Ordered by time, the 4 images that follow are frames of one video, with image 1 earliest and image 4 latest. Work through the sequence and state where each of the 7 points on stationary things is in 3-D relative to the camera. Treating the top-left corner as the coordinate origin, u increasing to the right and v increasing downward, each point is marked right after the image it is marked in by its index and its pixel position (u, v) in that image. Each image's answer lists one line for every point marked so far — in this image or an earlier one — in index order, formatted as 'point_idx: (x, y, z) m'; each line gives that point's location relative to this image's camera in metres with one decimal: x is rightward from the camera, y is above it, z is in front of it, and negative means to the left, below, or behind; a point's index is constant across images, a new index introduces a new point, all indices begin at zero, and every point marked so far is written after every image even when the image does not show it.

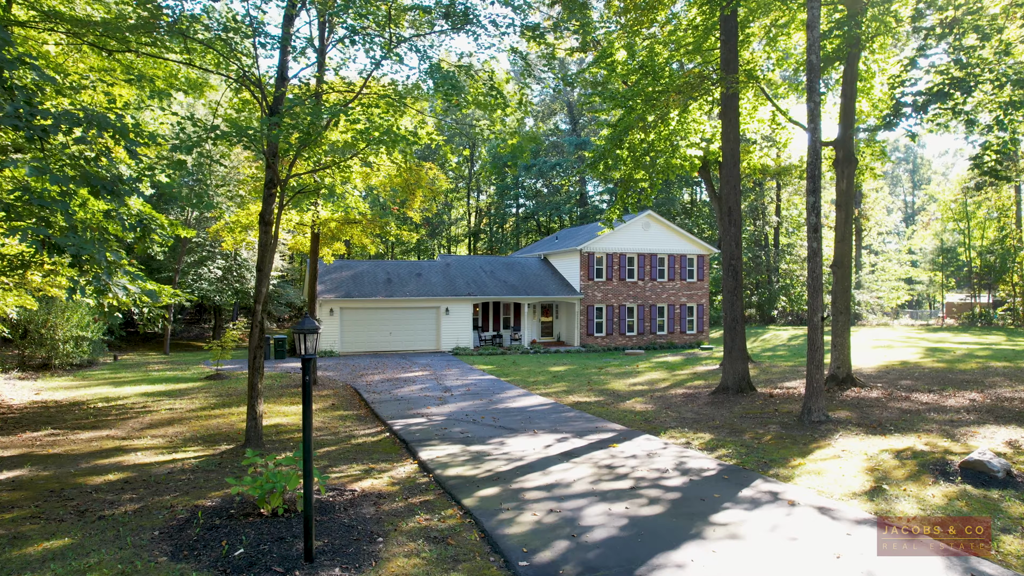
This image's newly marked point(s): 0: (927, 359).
0: (+13.1, -2.2, +18.3) m
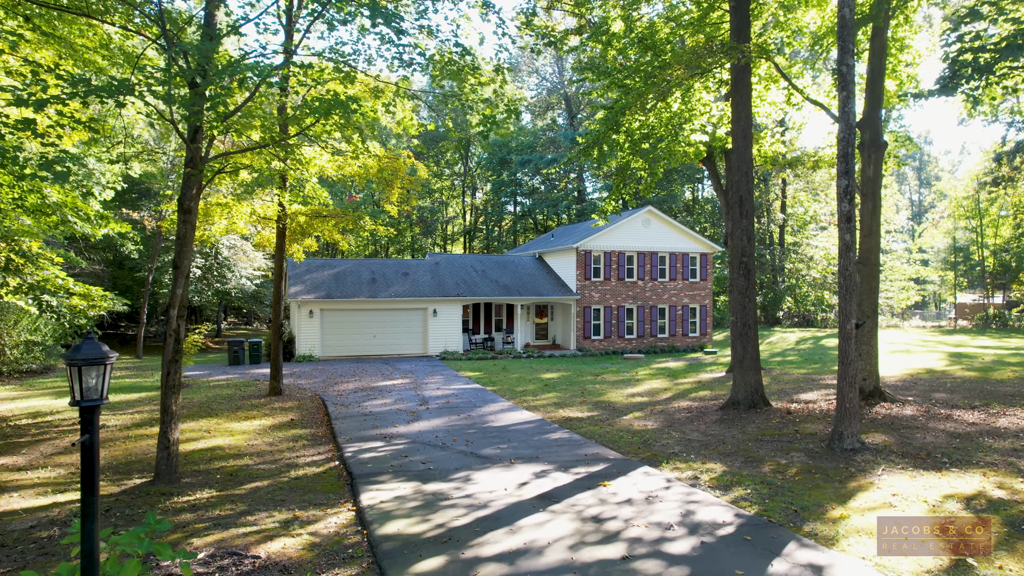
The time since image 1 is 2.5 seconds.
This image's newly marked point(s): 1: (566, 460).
0: (+12.8, -2.2, +16.7) m
1: (+0.7, -2.3, +7.8) m
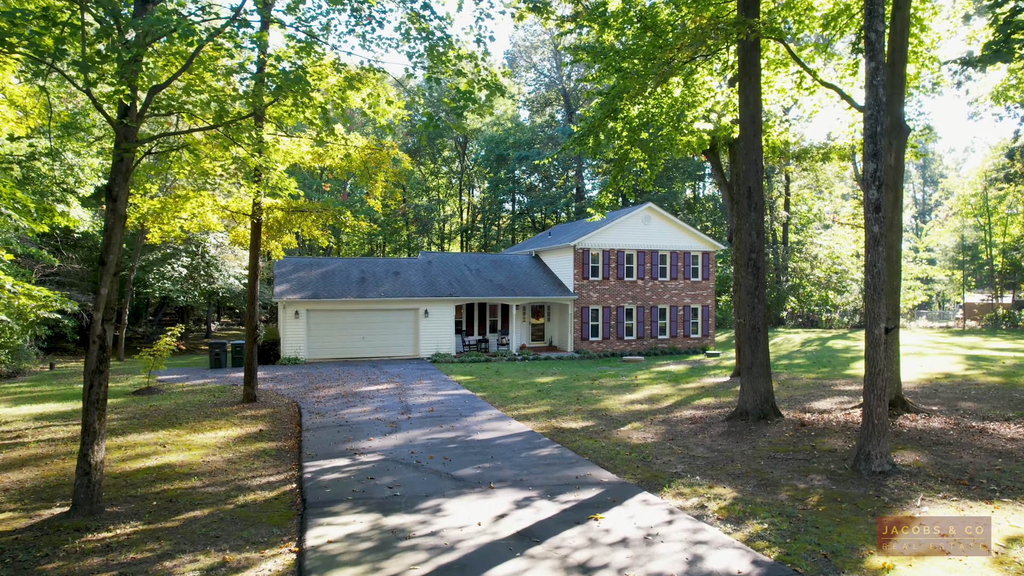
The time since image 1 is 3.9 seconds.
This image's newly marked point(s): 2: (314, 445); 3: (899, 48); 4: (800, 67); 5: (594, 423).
0: (+12.5, -2.2, +15.7) m
1: (+0.5, -2.3, +6.8) m
2: (-3.2, -2.6, +9.4) m
3: (+6.3, +3.9, +9.5) m
4: (+6.5, +5.0, +13.1) m
5: (+1.6, -2.6, +11.0) m
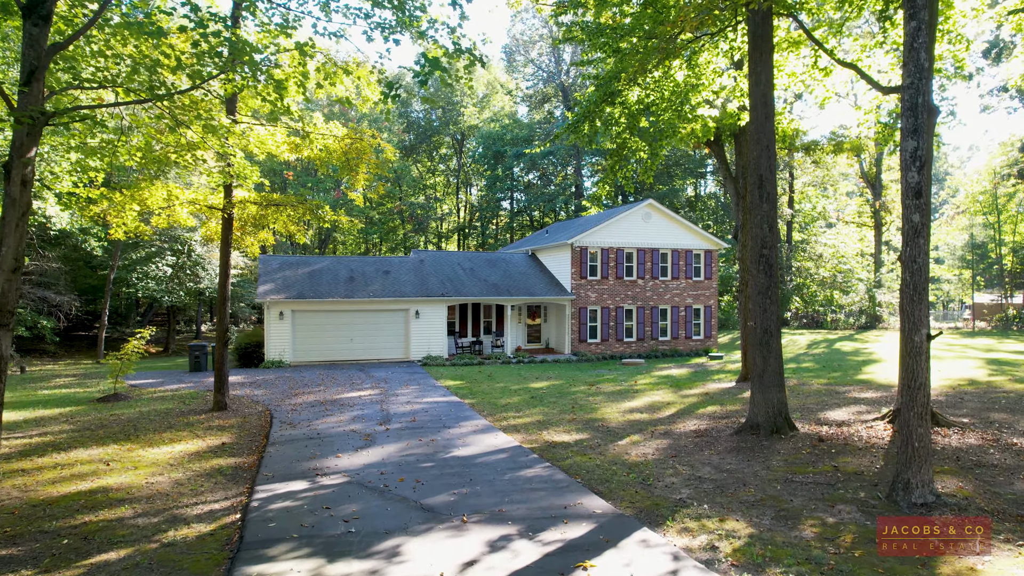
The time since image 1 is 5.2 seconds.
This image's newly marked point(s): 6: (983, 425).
0: (+12.3, -2.2, +14.7) m
1: (+0.3, -2.3, +5.8) m
2: (-3.5, -2.5, +8.4) m
3: (+6.1, +3.9, +8.5) m
4: (+6.3, +5.0, +12.1) m
5: (+1.3, -2.6, +10.0) m
6: (+7.3, -2.1, +9.1) m
